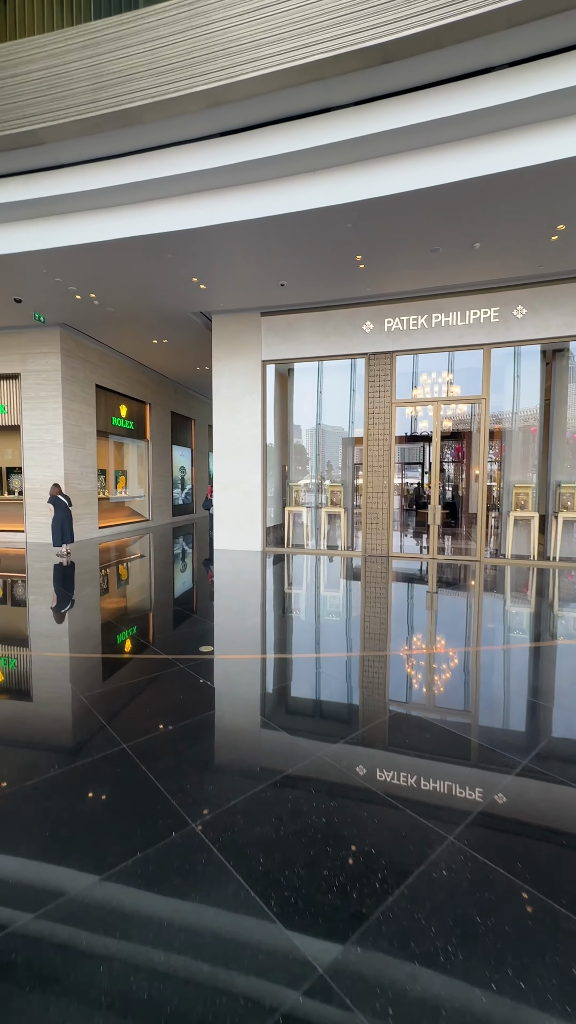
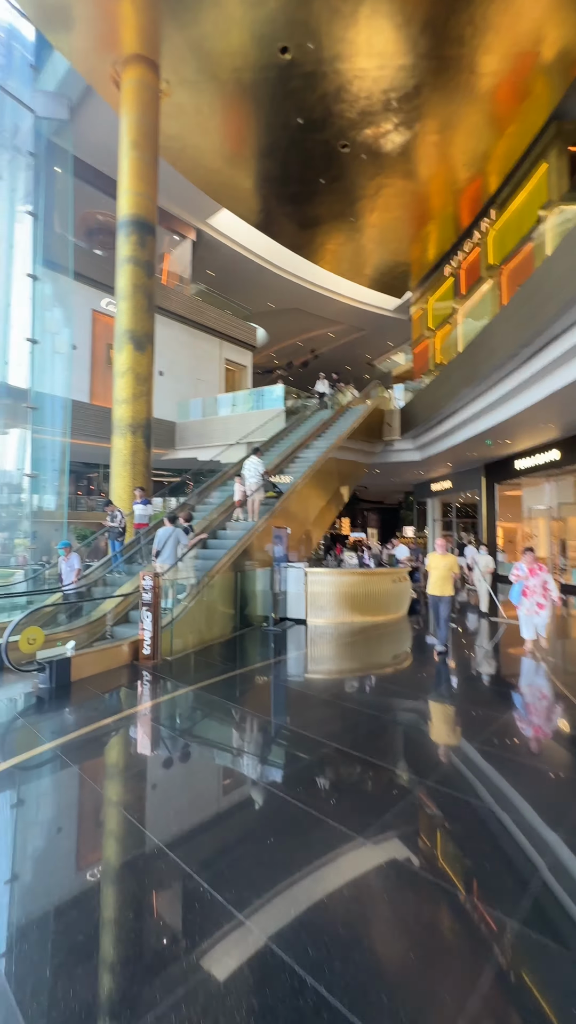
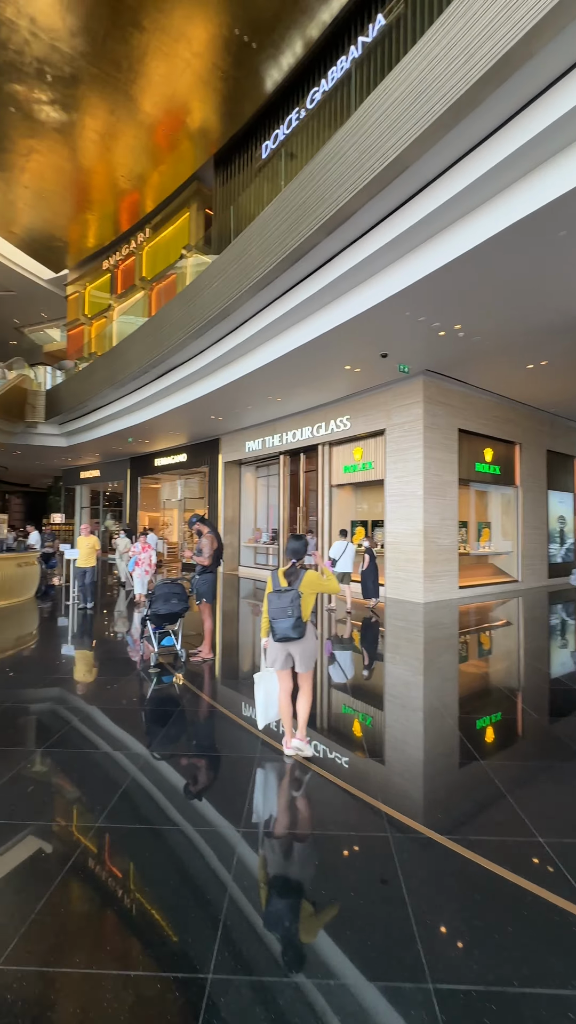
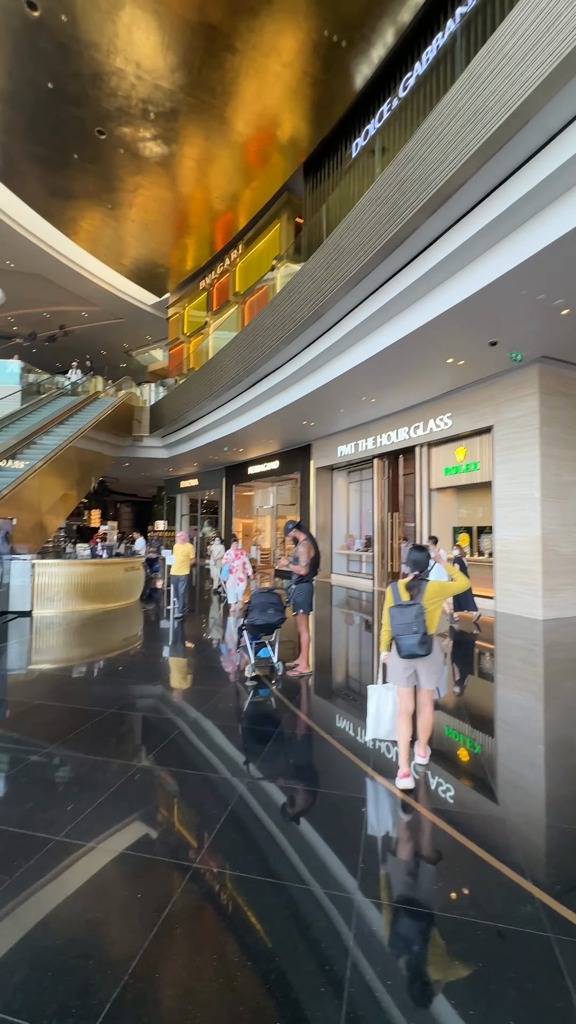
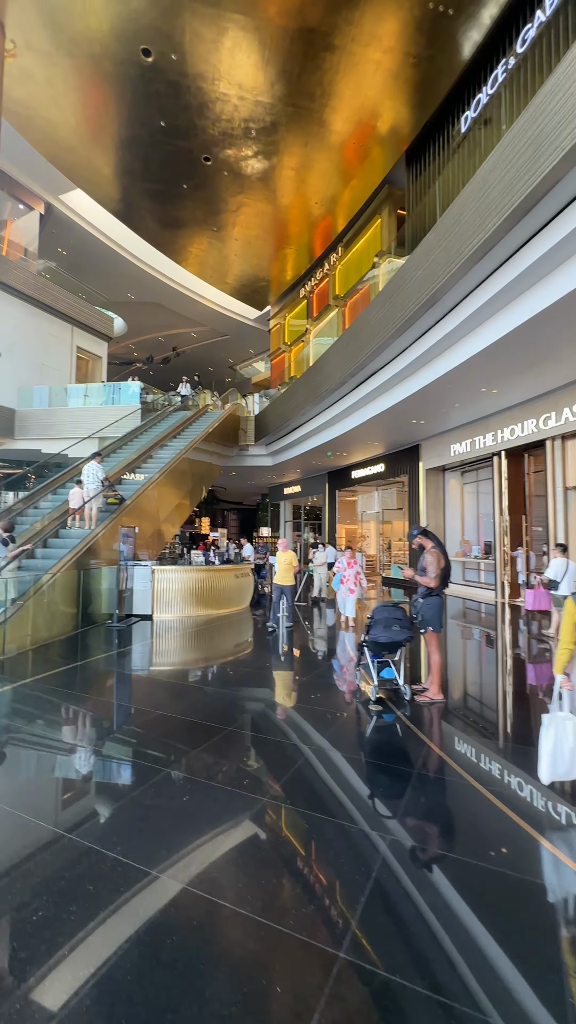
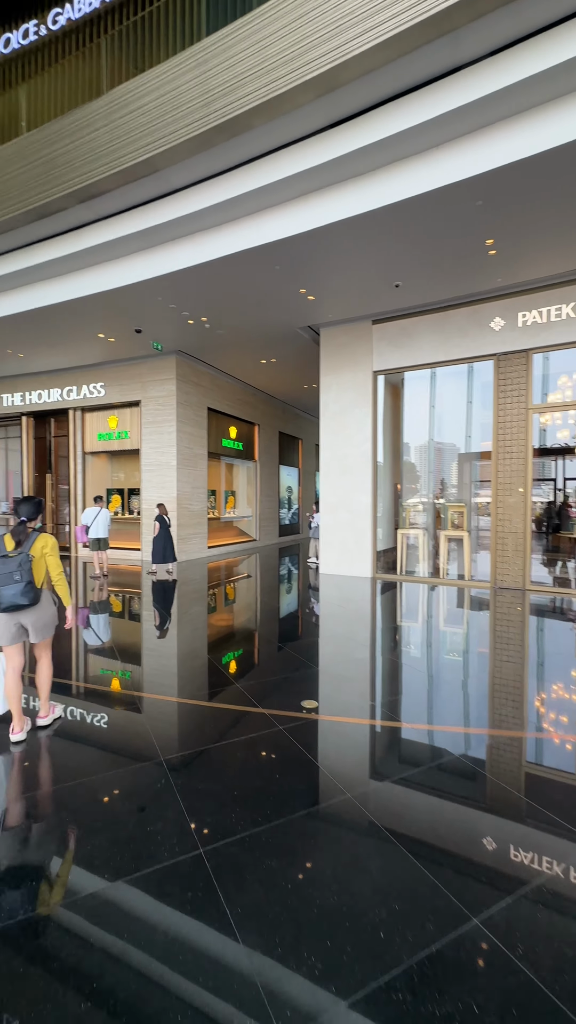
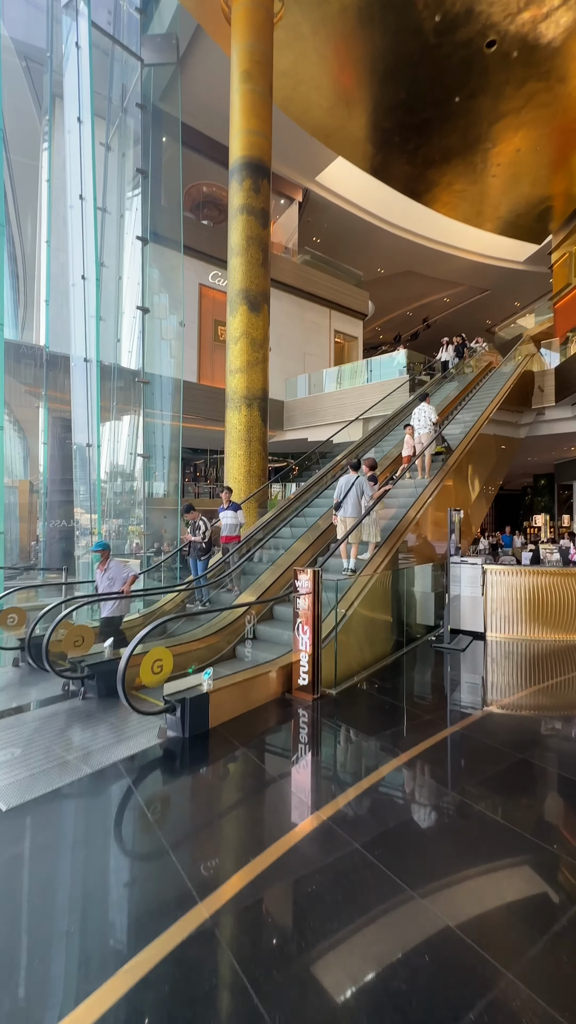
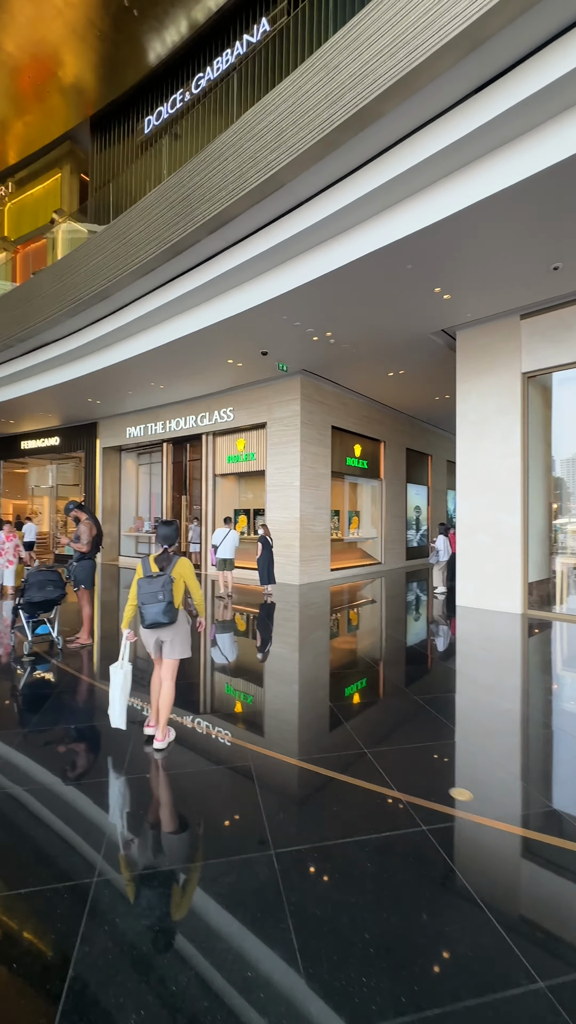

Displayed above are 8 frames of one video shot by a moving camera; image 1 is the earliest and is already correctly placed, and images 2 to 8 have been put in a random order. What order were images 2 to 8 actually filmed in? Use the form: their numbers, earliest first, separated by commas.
6, 8, 3, 4, 5, 2, 7
